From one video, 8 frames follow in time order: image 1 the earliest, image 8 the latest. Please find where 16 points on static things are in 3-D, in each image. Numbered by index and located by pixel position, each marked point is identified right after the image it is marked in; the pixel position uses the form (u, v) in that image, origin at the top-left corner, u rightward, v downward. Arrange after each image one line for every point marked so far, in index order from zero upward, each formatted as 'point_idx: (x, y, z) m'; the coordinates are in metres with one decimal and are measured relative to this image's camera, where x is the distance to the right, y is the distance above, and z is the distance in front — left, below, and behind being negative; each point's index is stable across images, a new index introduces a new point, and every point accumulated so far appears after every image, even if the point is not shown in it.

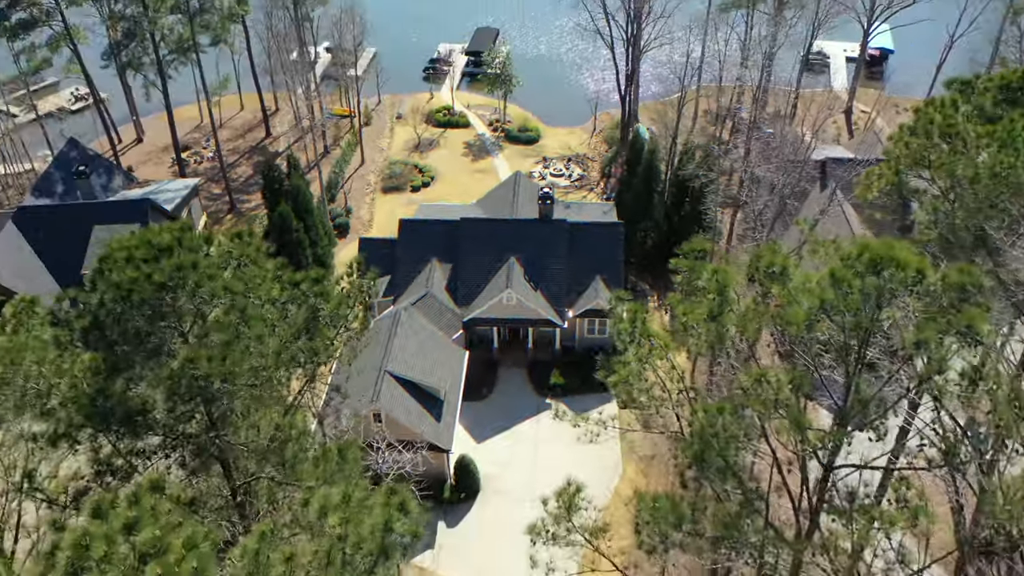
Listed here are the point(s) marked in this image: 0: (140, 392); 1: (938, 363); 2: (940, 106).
0: (-2.5, -0.7, +5.9) m
1: (+2.9, -0.4, +5.8) m
2: (+5.3, +2.2, +10.4) m
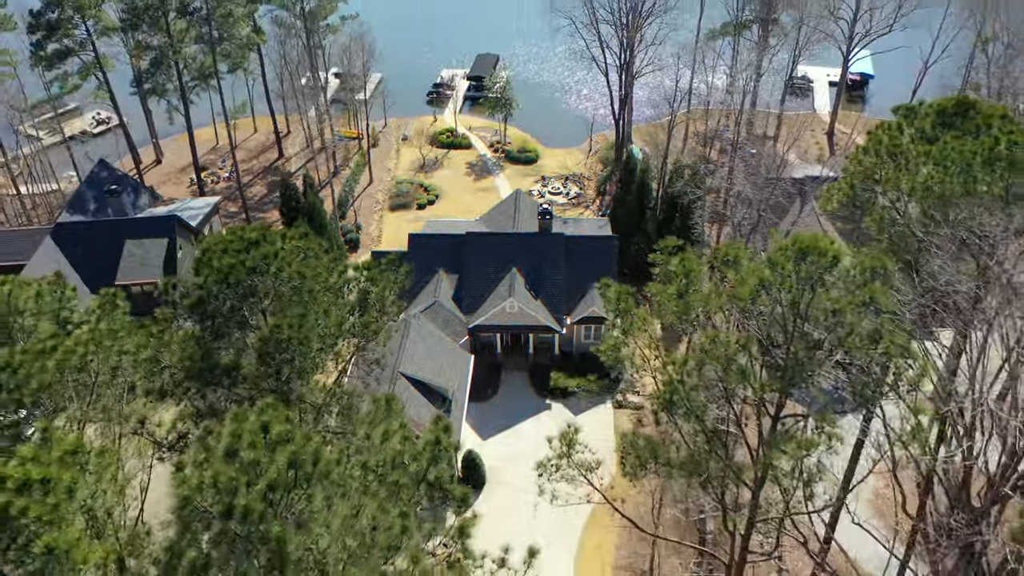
0: (-2.4, -0.6, +7.7) m
1: (+2.9, -0.3, +7.6) m
2: (+5.4, +2.3, +12.3) m
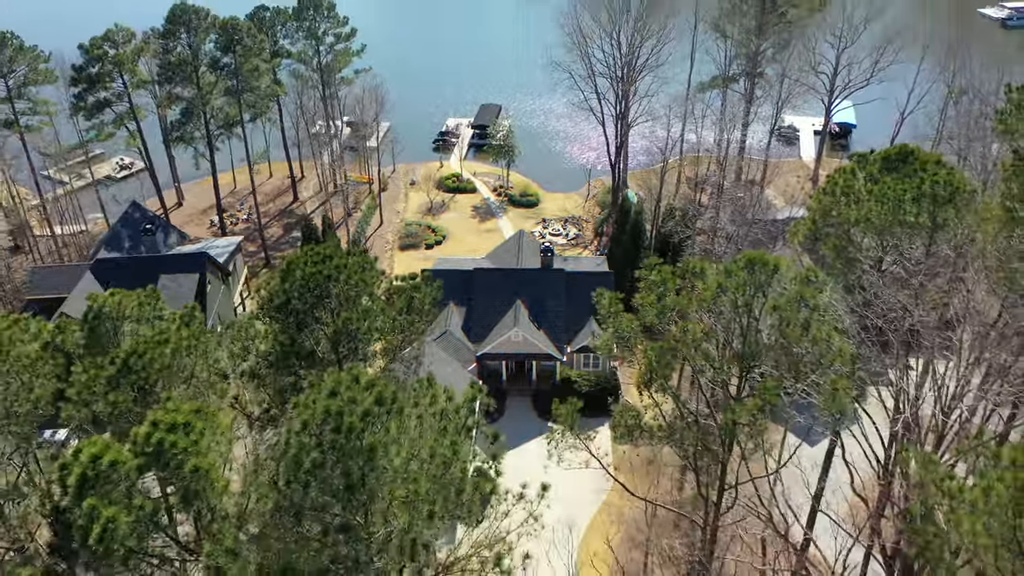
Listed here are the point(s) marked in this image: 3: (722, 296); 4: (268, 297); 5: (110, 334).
0: (-2.3, -0.6, +9.7) m
1: (+3.1, -0.4, +9.7) m
2: (+5.5, +1.9, +14.5) m
3: (+2.4, -0.1, +9.8) m
4: (-2.9, 0.0, +10.0) m
5: (-4.9, -0.5, +10.4) m
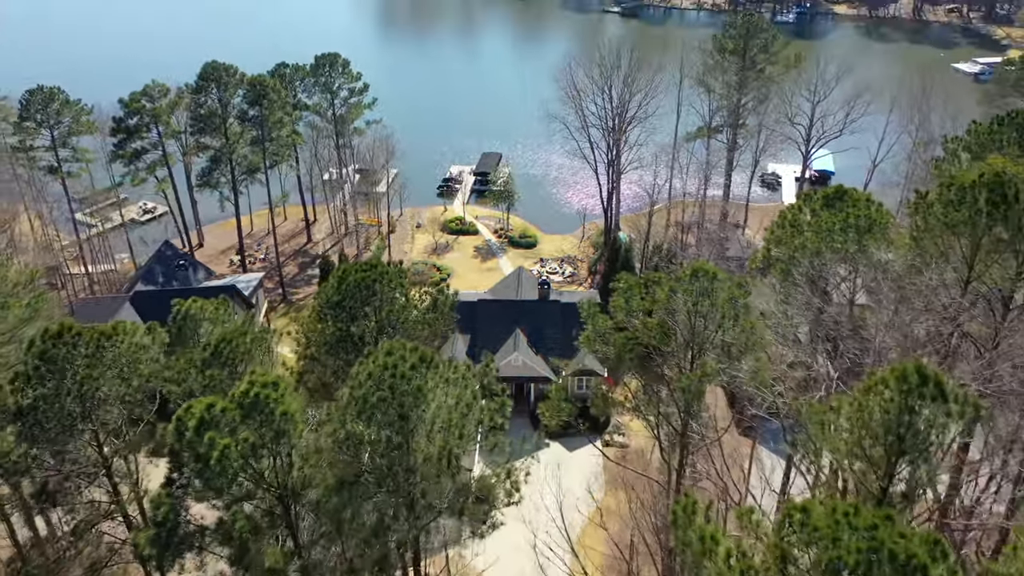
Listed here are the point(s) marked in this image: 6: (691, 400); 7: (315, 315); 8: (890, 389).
0: (-2.2, -0.7, +12.4) m
1: (+3.1, -0.4, +12.4) m
2: (+5.6, +1.6, +17.3) m
3: (+2.4, -0.1, +12.6) m
4: (-2.9, -0.1, +12.7) m
5: (-4.9, -0.7, +13.1) m
6: (+2.6, -1.5, +12.4) m
7: (-3.0, -0.4, +12.9) m
8: (+3.8, -1.0, +8.6) m
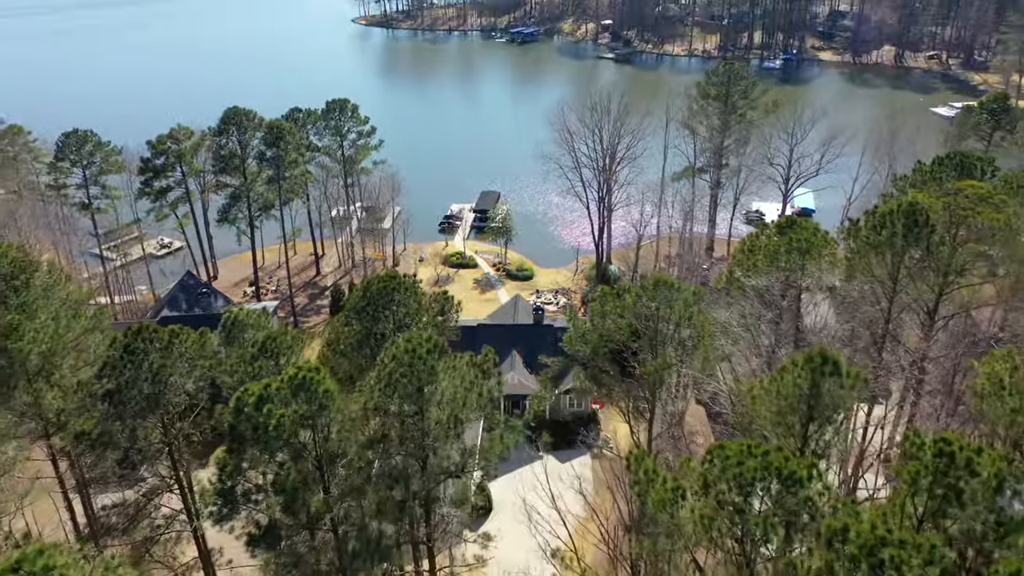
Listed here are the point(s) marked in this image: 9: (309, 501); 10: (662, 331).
0: (-2.3, -0.8, +14.9) m
1: (+3.0, -0.6, +15.0) m
2: (+5.5, +1.2, +20.0) m
3: (+2.3, -0.3, +15.2) m
4: (-3.0, -0.3, +15.3) m
5: (-5.0, -0.8, +15.7) m
6: (+2.5, -1.7, +14.9) m
7: (-3.1, -0.6, +15.5) m
8: (+3.8, -1.0, +11.2) m
9: (-2.9, -3.1, +12.3) m
10: (+2.7, -0.8, +15.0) m
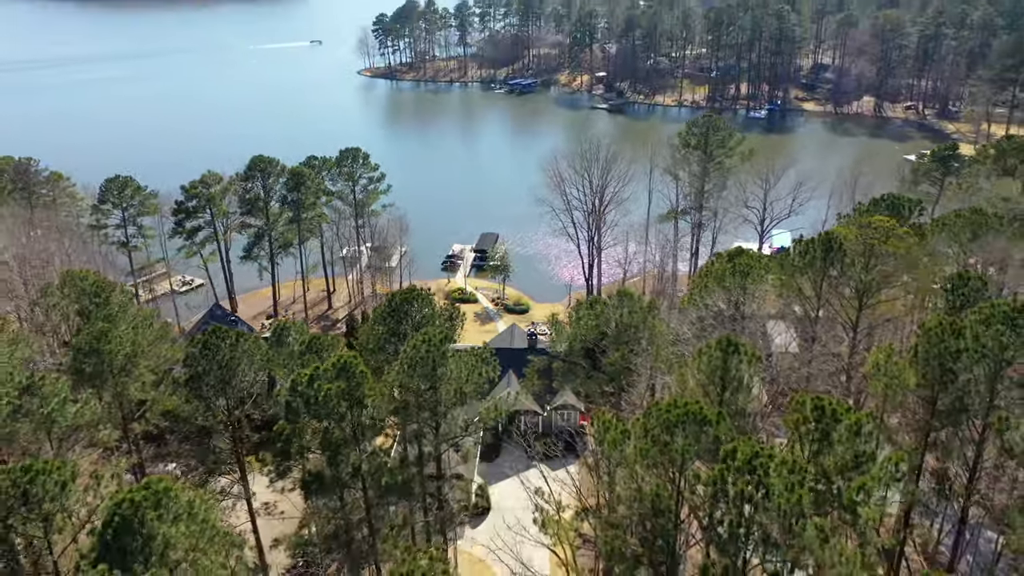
0: (-2.5, -1.1, +18.8) m
1: (+2.9, -0.8, +18.8) m
2: (+5.3, +0.7, +23.9) m
3: (+2.1, -0.6, +19.0) m
4: (-3.1, -0.6, +19.2) m
5: (-5.1, -1.1, +19.5) m
6: (+2.3, -1.9, +18.7) m
7: (-3.2, -0.9, +19.3) m
8: (+3.6, -1.0, +15.0) m
9: (-3.1, -3.2, +16.0) m
10: (+2.5, -1.0, +18.8) m
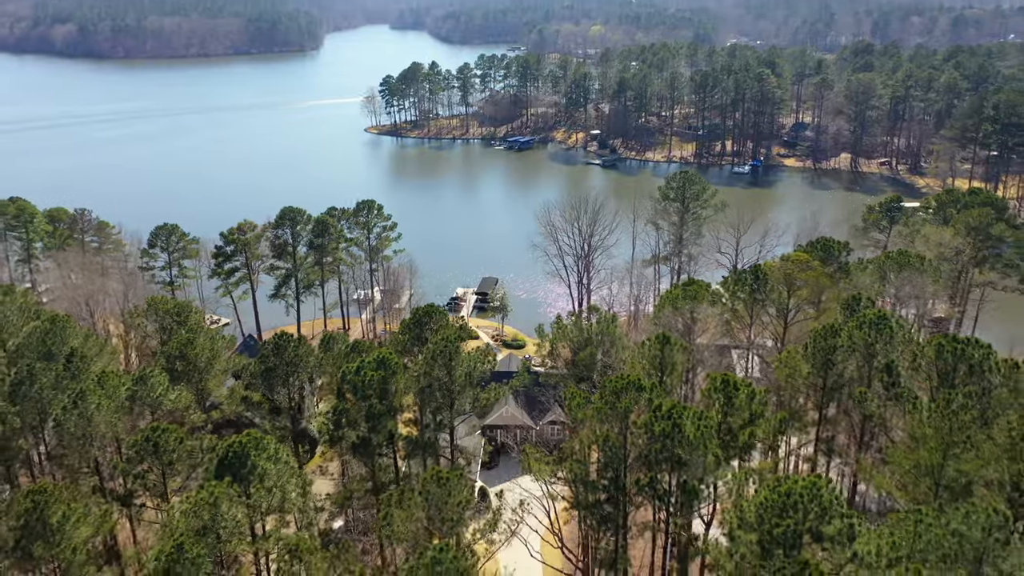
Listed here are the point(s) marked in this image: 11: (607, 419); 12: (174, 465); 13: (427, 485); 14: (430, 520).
0: (-2.6, -1.6, +24.3) m
1: (+2.8, -1.3, +24.4) m
2: (+5.2, -0.1, +29.5) m
3: (+2.0, -1.1, +24.6) m
4: (-3.2, -1.1, +24.7) m
5: (-5.3, -1.7, +25.0) m
6: (+2.2, -2.4, +24.2) m
7: (-3.3, -1.4, +24.8) m
8: (+3.5, -1.3, +20.5) m
9: (-3.2, -3.5, +21.4) m
10: (+2.4, -1.5, +24.4) m
11: (+2.0, -2.8, +18.2) m
12: (-7.8, -4.1, +19.8) m
13: (-1.6, -3.8, +16.5) m
14: (-1.6, -4.4, +16.2) m
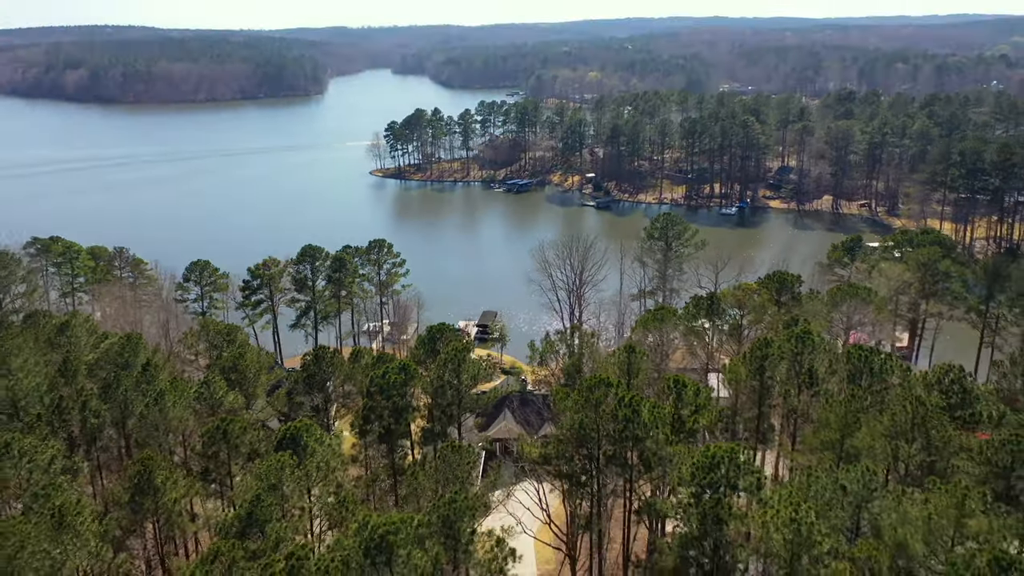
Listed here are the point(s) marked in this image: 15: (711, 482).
0: (-2.7, -2.4, +29.4) m
1: (+2.7, -2.1, +29.5) m
2: (+5.1, -1.1, +34.7) m
3: (+1.9, -1.9, +29.7) m
4: (-3.3, -1.9, +29.9) m
5: (-5.4, -2.5, +30.1) m
6: (+2.1, -3.2, +29.2) m
7: (-3.4, -2.2, +29.9) m
8: (+3.4, -1.9, +25.7) m
9: (-3.3, -4.1, +26.4) m
10: (+2.3, -2.3, +29.5) m
11: (+1.9, -3.3, +23.2) m
12: (-8.0, -4.7, +24.8) m
13: (-1.7, -4.2, +21.5) m
14: (-1.7, -4.8, +21.2) m
15: (+4.6, -4.5, +19.7) m
